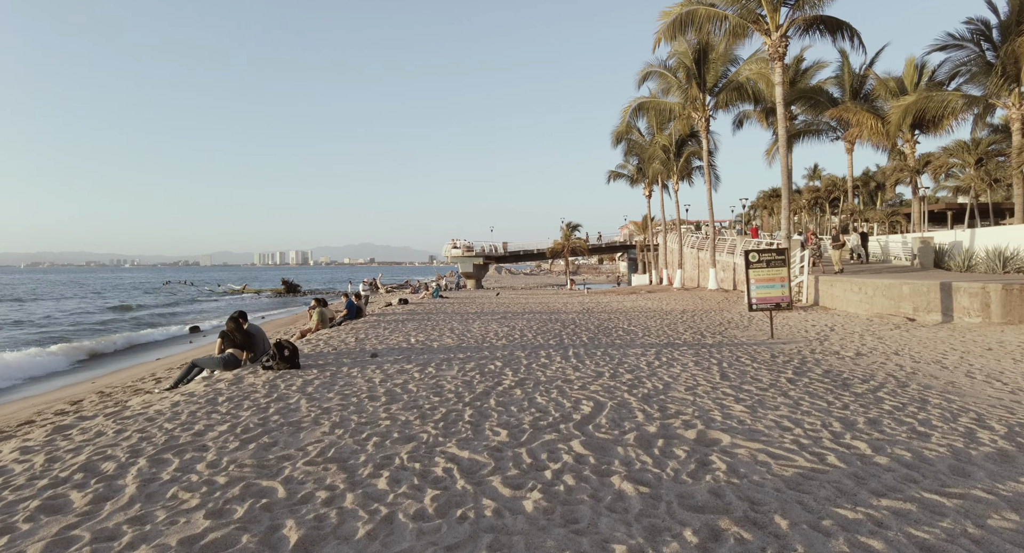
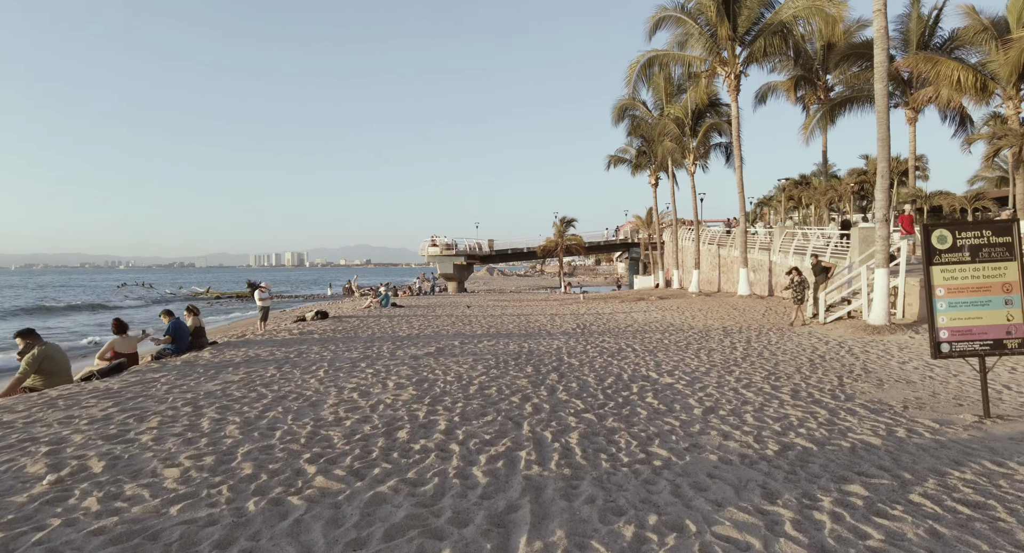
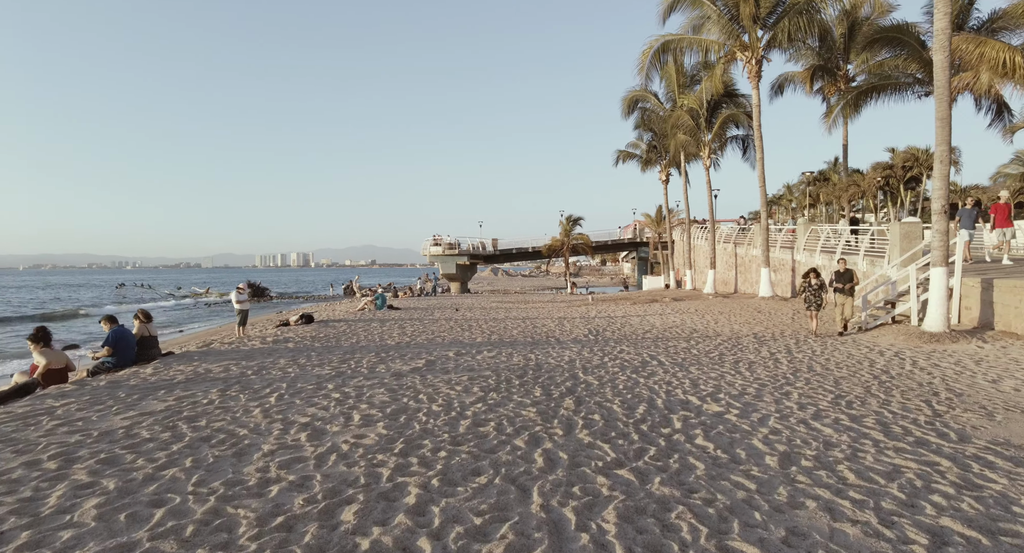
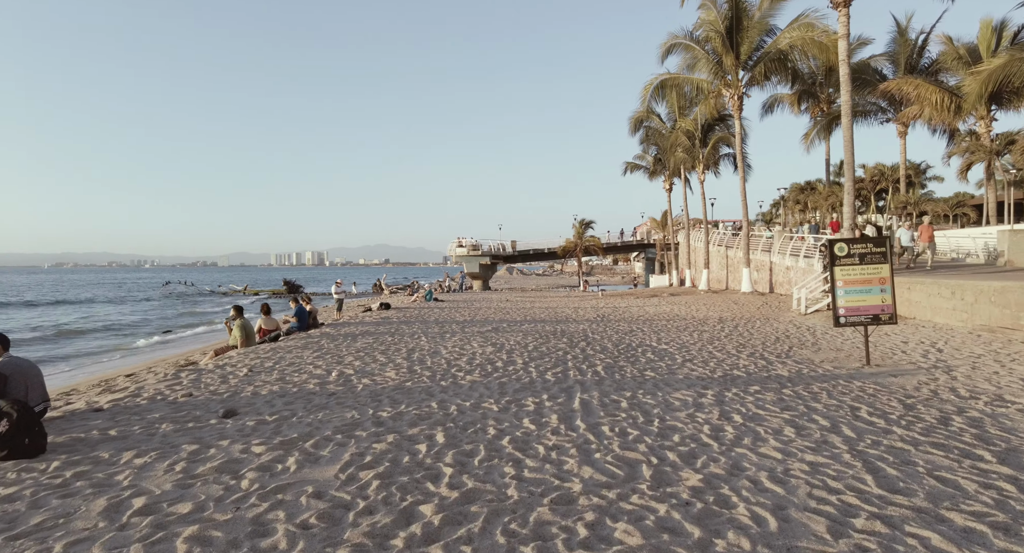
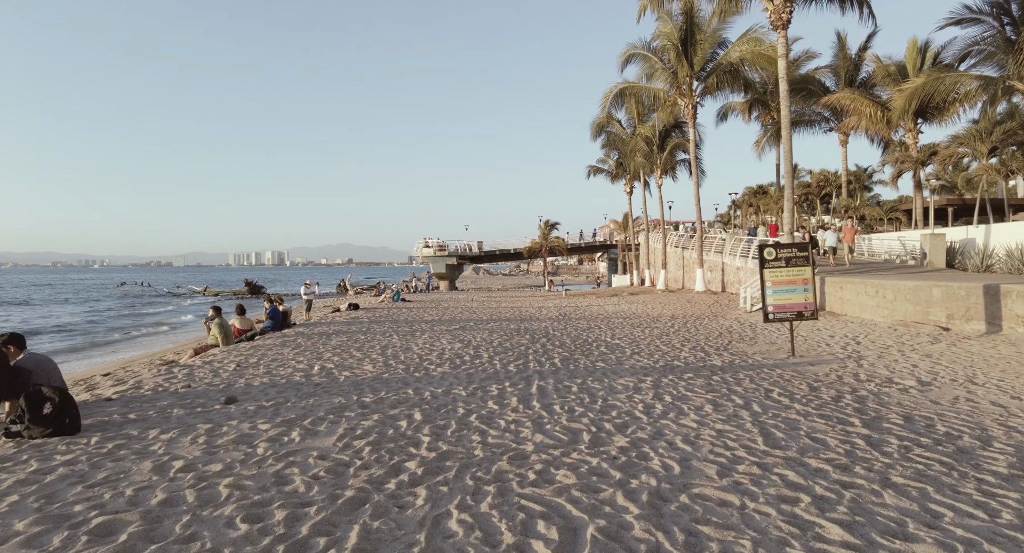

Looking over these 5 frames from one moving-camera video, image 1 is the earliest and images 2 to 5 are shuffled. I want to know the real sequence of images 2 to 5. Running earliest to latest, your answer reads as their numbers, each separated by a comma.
5, 4, 2, 3
